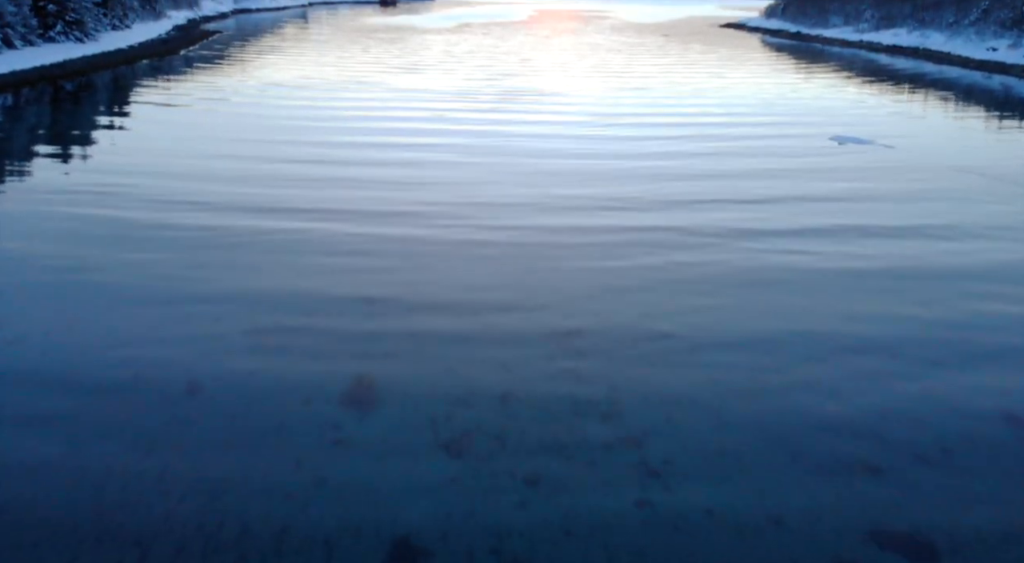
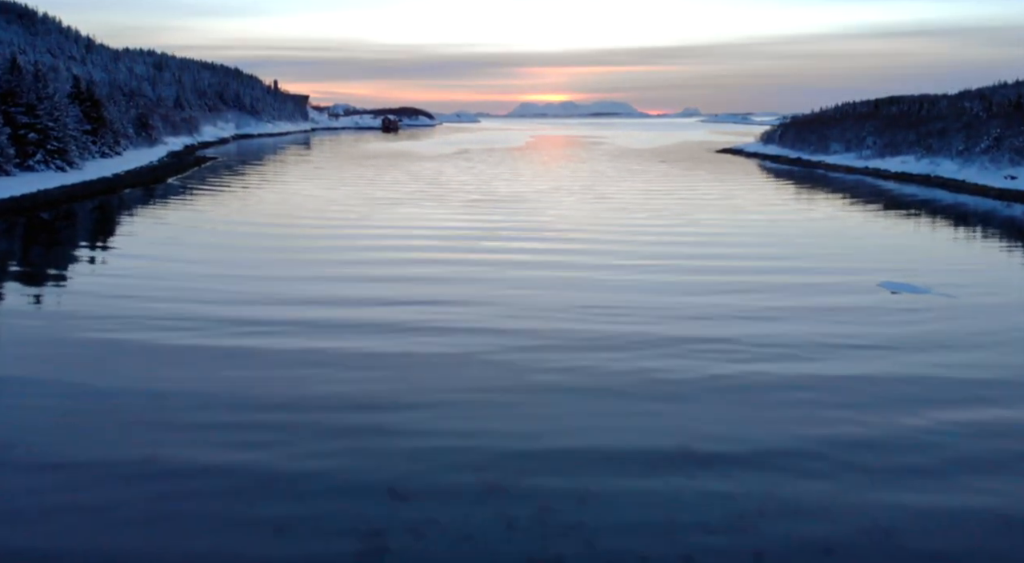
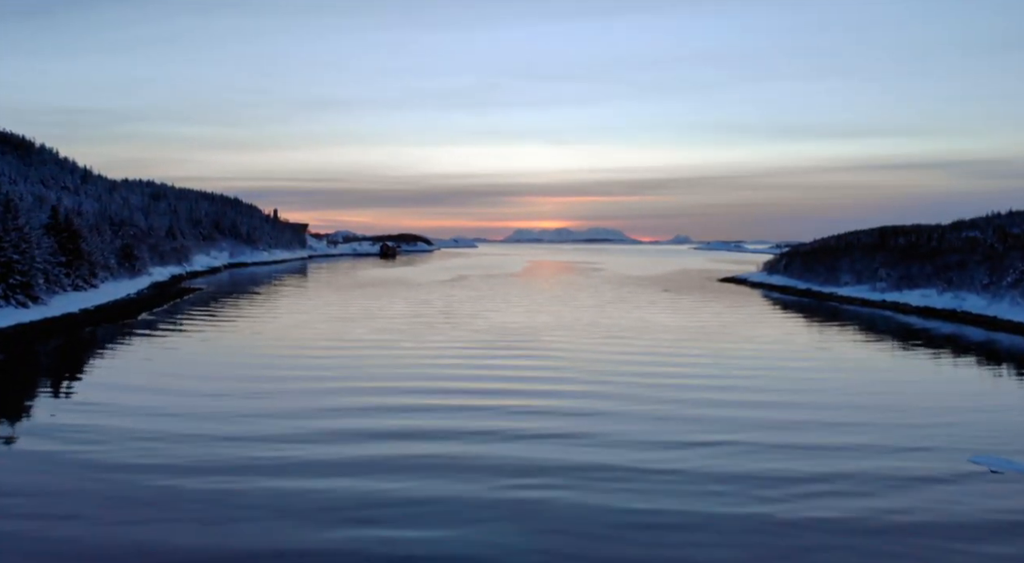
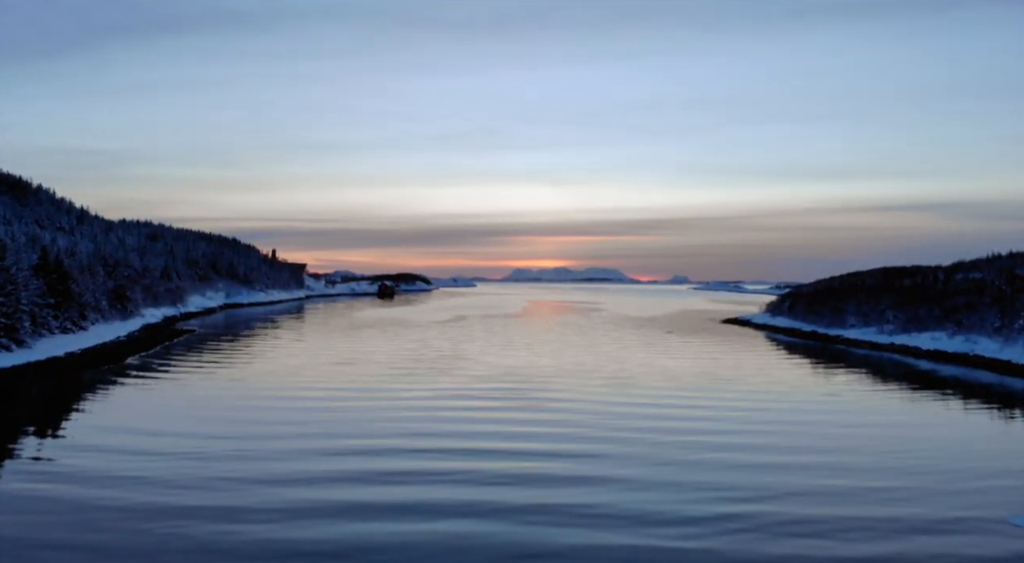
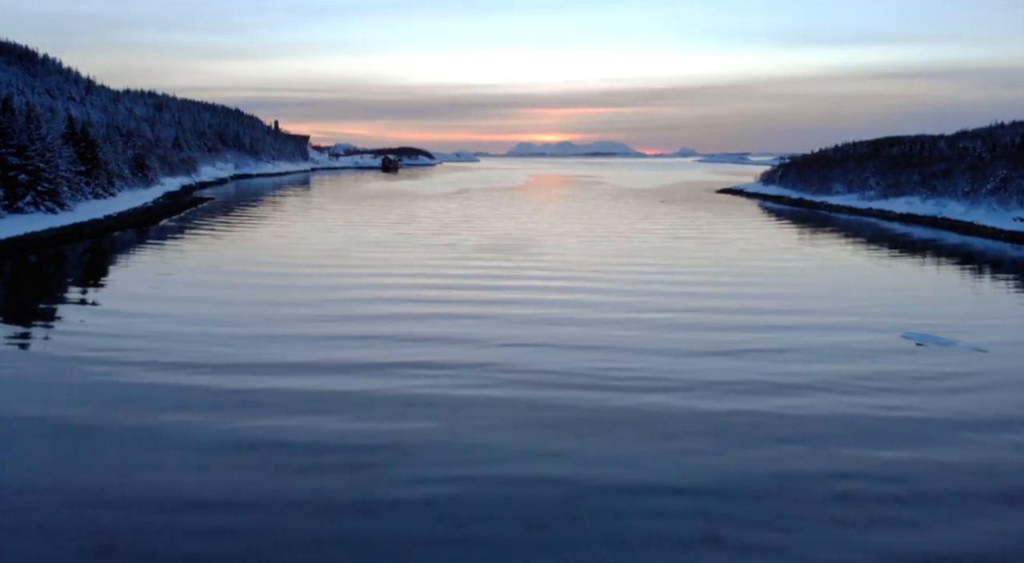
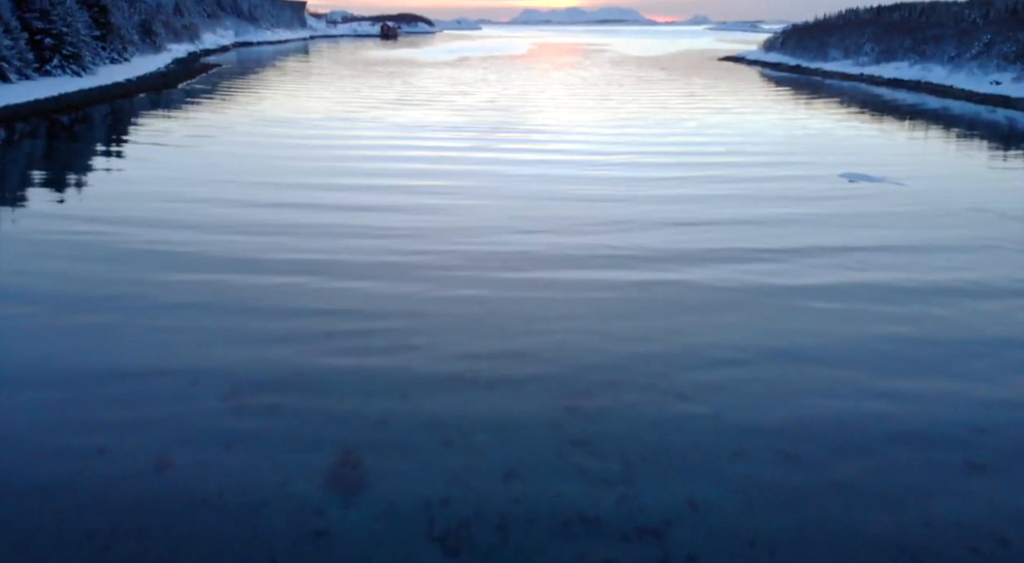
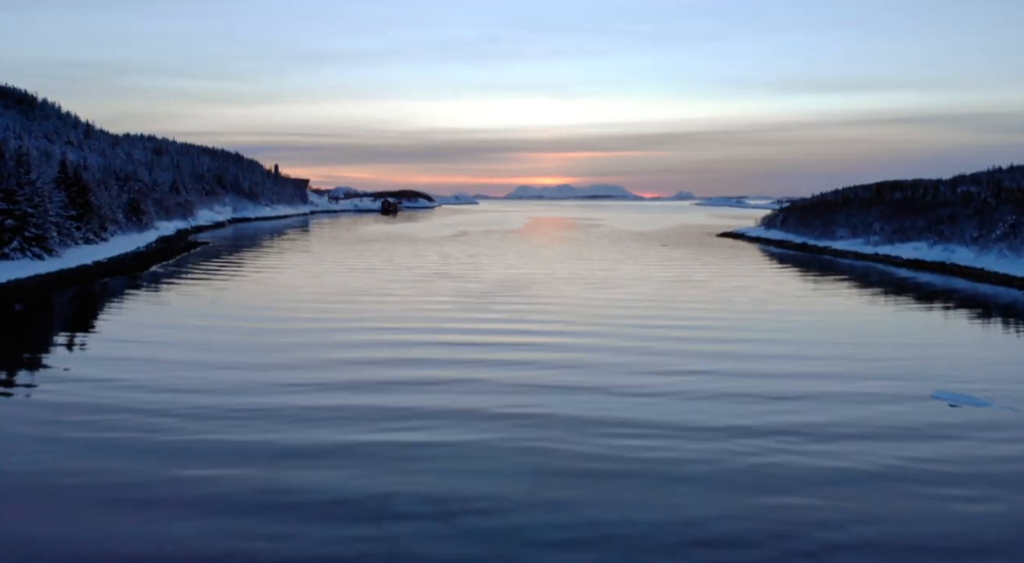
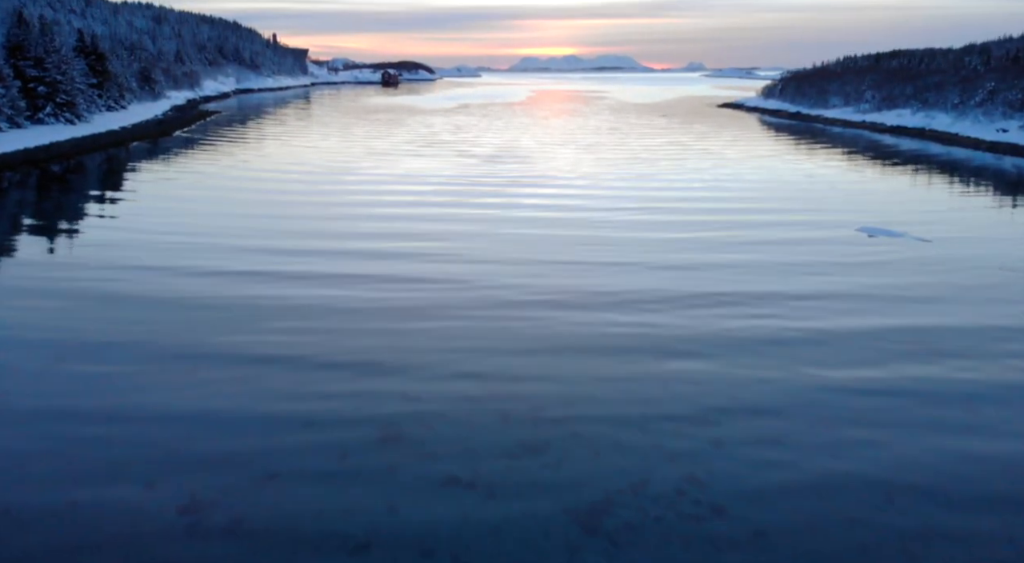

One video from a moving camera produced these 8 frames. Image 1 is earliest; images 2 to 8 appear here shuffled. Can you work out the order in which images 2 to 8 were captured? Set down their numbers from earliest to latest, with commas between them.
6, 8, 2, 5, 7, 3, 4
